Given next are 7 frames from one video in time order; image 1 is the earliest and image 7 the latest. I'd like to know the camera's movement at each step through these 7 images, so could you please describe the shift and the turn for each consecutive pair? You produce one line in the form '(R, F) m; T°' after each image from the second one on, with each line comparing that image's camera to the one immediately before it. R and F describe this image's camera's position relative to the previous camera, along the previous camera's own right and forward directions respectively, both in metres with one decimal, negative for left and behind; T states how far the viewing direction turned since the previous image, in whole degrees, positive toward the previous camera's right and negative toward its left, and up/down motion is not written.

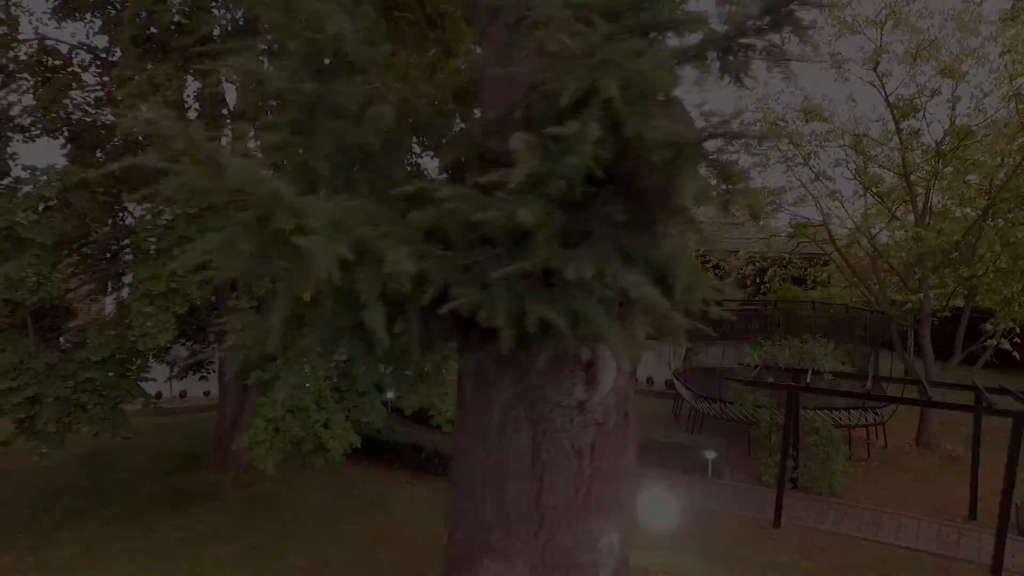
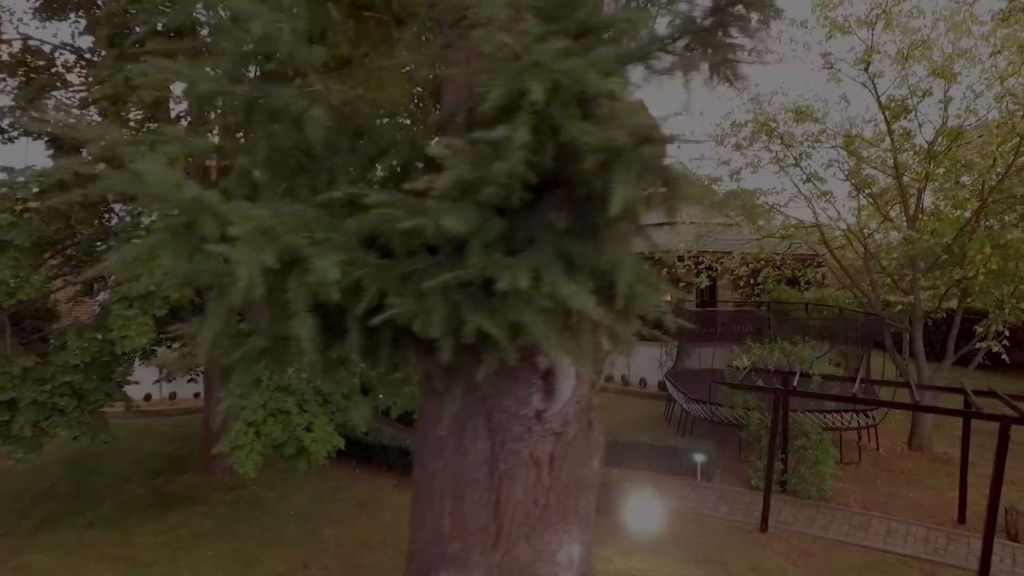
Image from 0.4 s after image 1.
(+0.2, +0.1) m; 0°
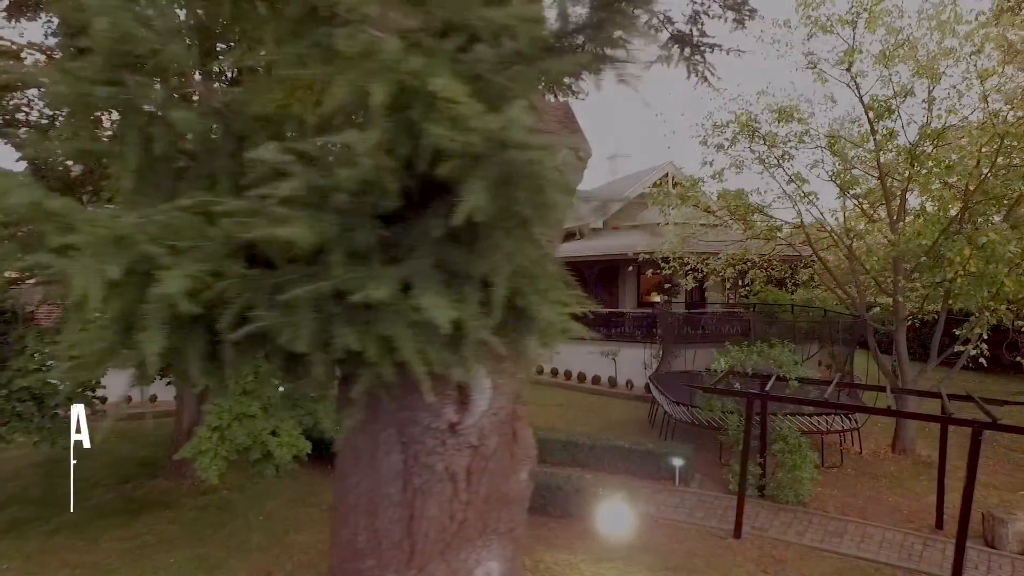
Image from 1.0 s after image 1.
(+0.4, +0.1) m; 0°
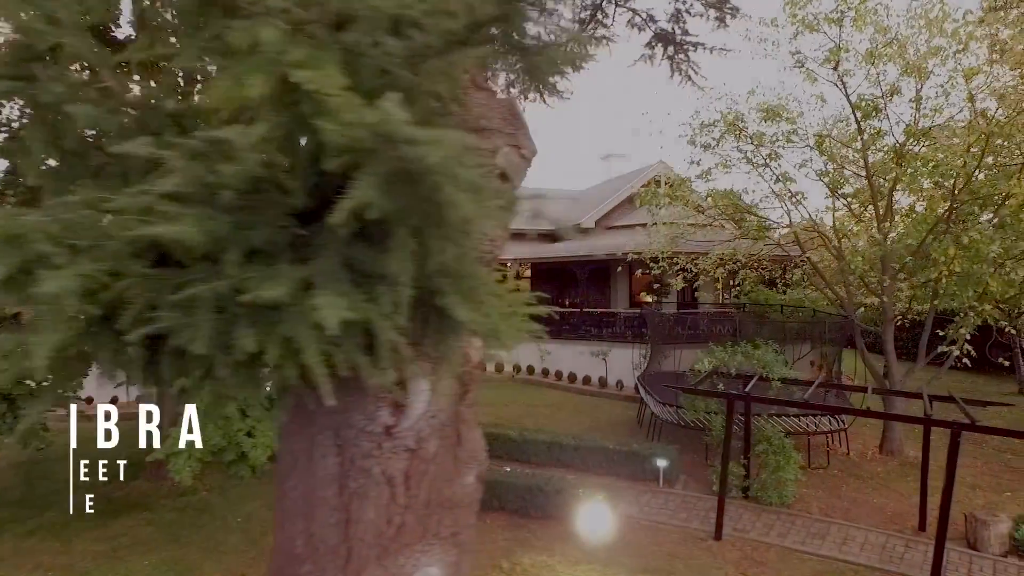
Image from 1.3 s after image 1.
(+0.3, 0.0) m; 0°
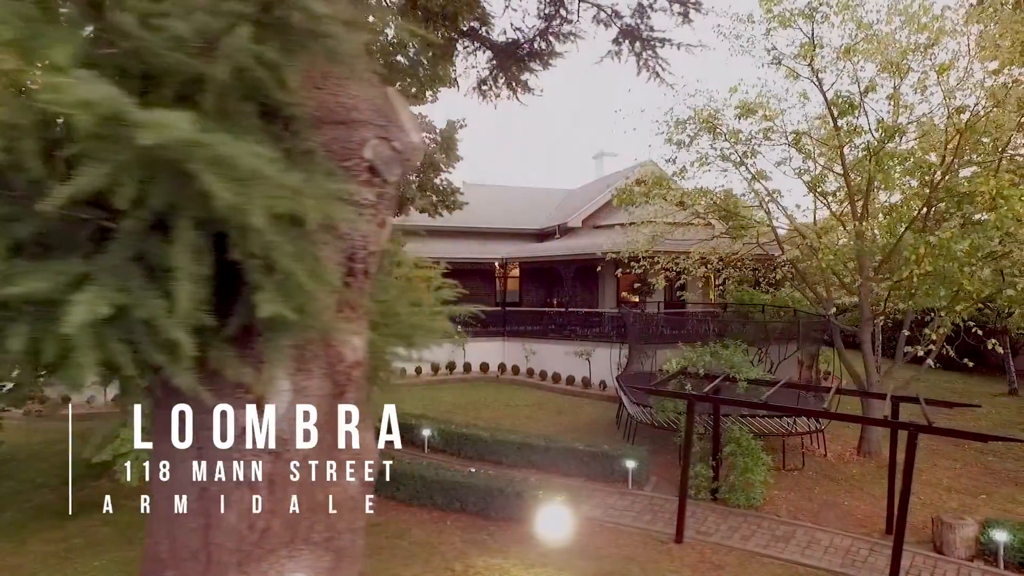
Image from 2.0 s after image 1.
(+0.5, +0.1) m; -1°
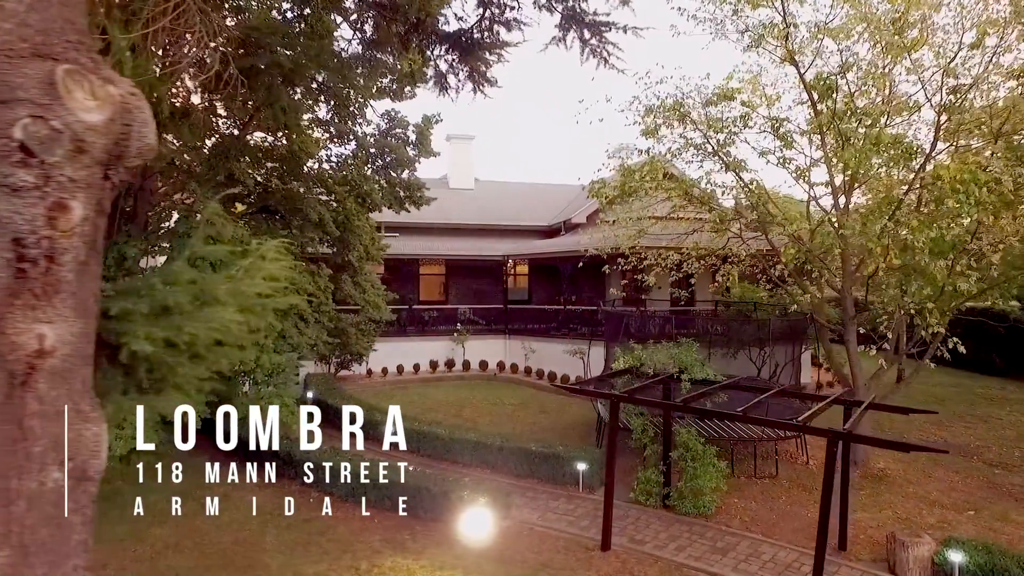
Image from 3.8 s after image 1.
(+1.5, +0.3) m; -5°
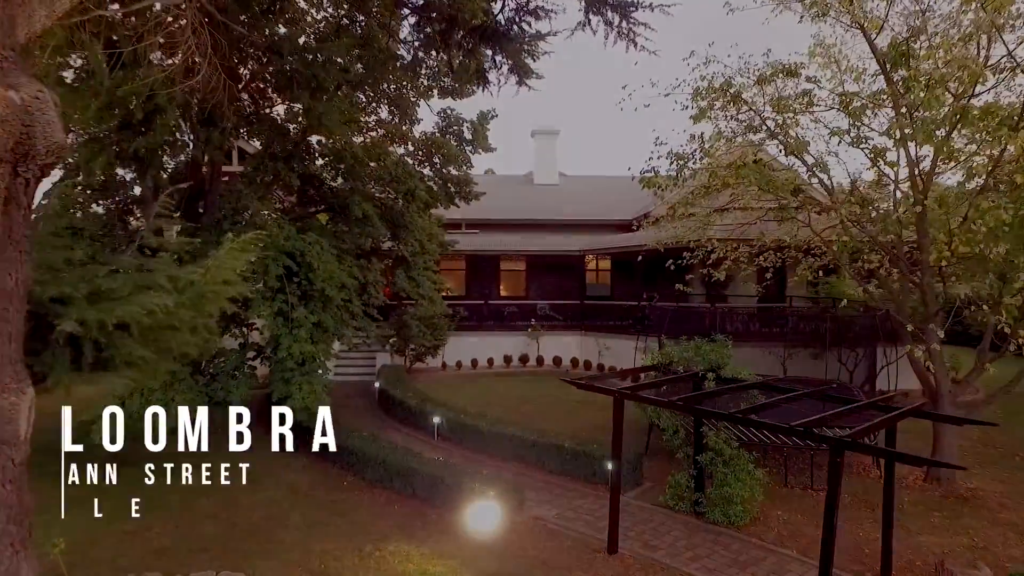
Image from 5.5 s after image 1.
(+1.3, +0.2) m; -11°
